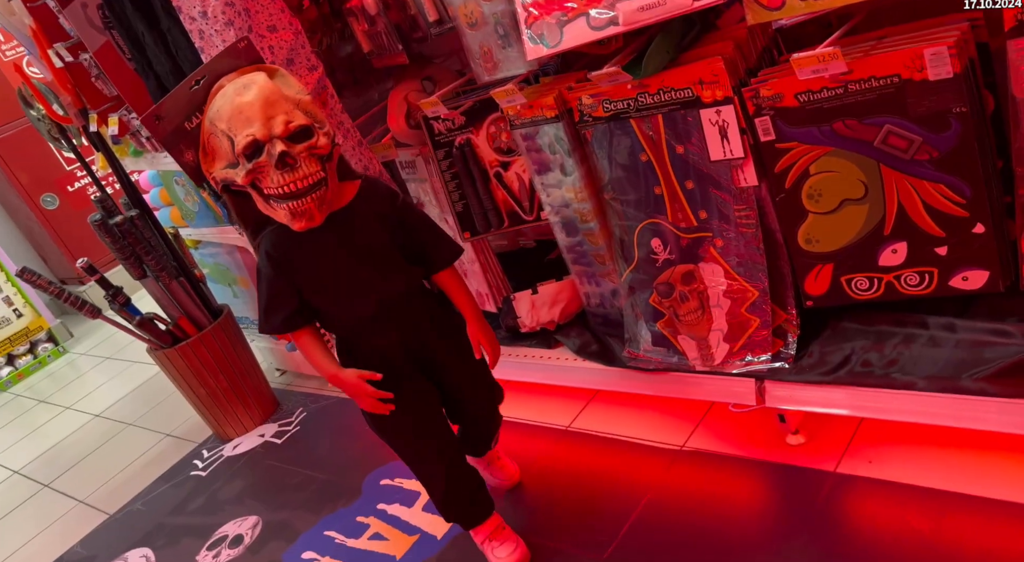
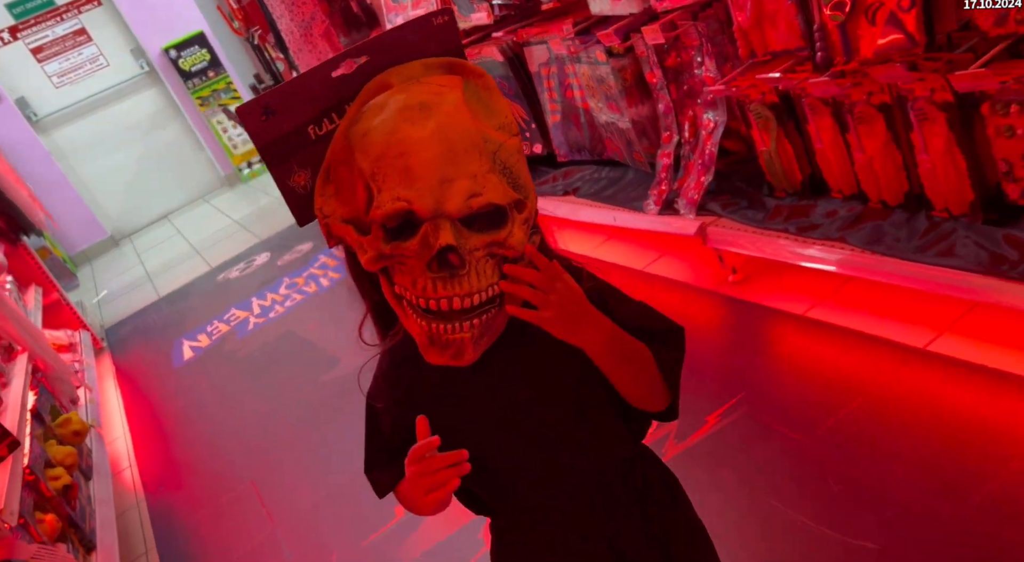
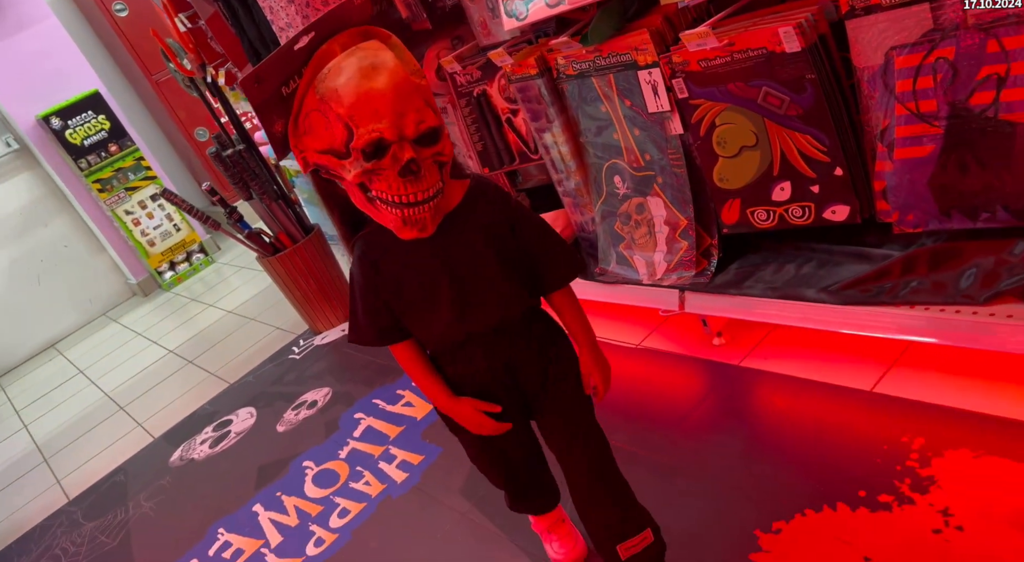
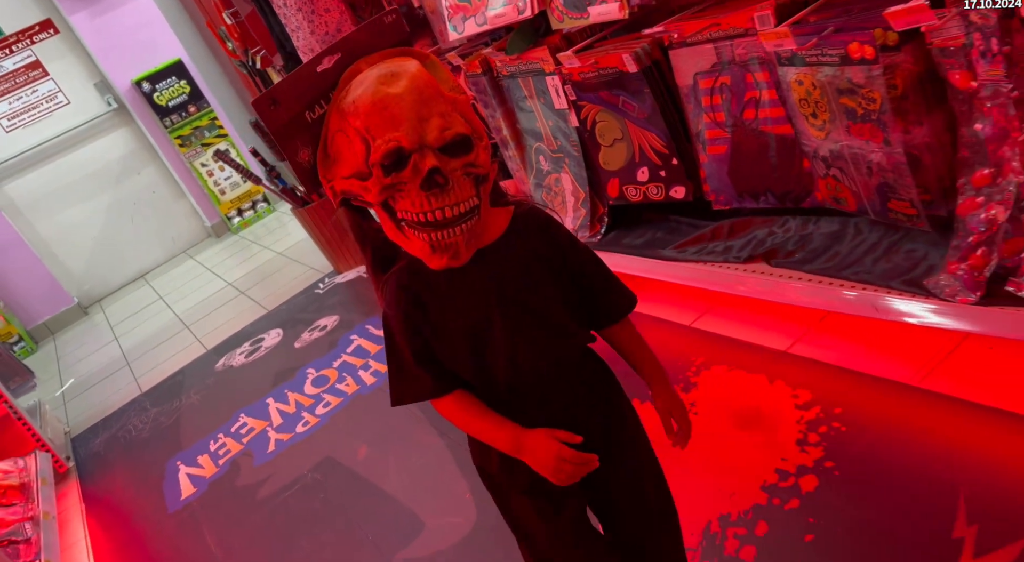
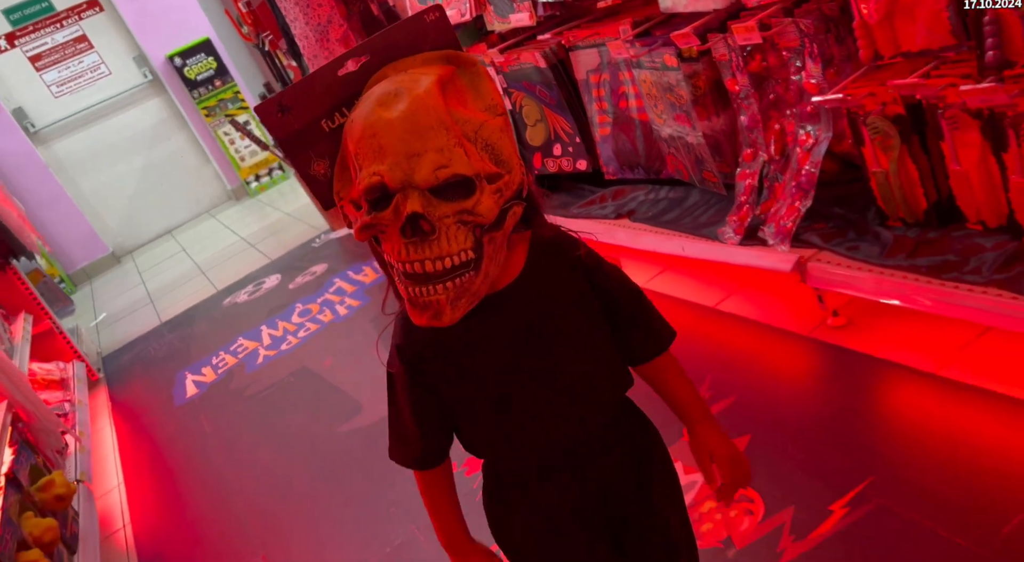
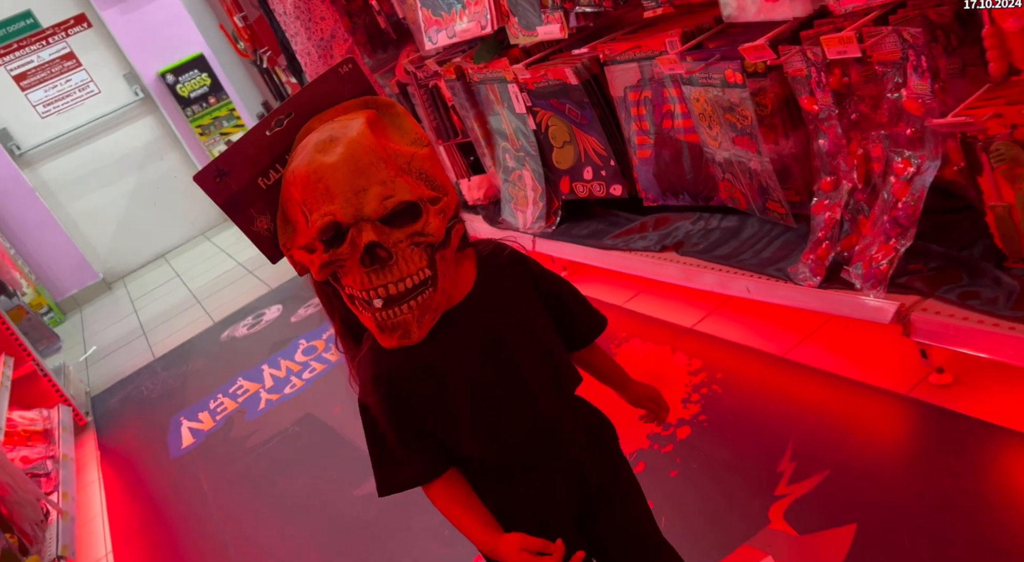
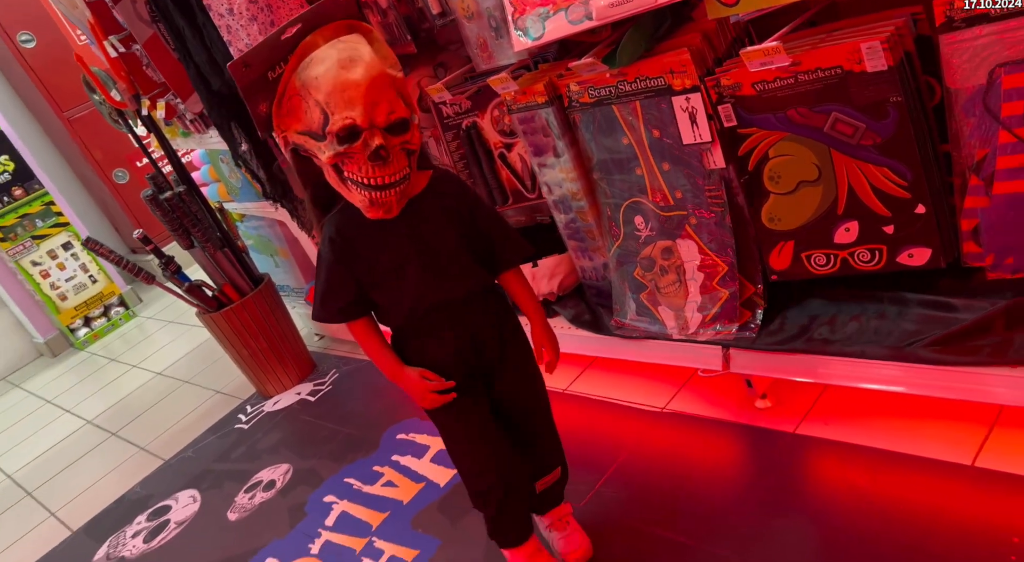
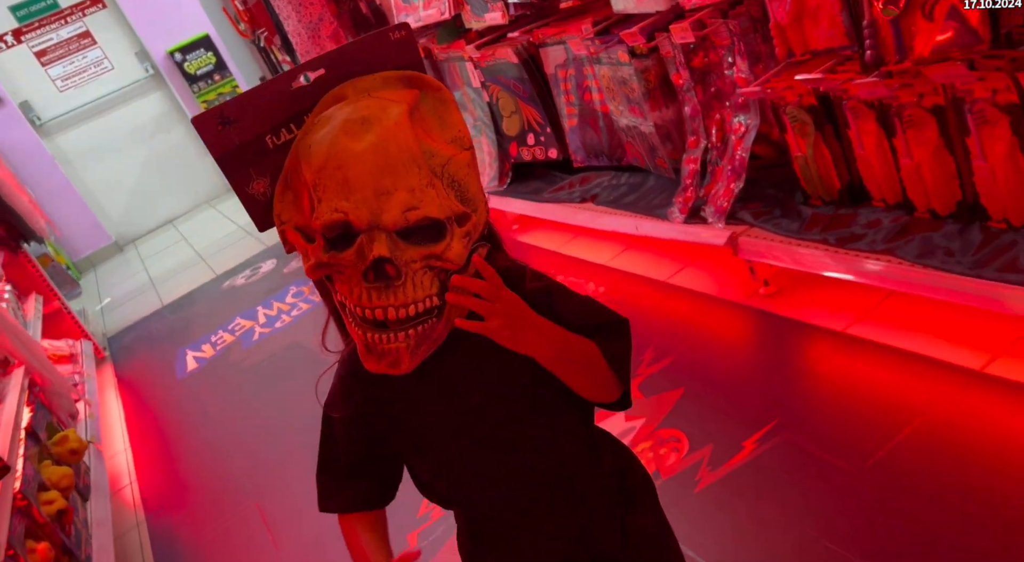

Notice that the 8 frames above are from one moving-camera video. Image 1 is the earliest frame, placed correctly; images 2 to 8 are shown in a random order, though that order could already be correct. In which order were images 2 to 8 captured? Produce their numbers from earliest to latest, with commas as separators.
7, 3, 4, 6, 5, 8, 2
